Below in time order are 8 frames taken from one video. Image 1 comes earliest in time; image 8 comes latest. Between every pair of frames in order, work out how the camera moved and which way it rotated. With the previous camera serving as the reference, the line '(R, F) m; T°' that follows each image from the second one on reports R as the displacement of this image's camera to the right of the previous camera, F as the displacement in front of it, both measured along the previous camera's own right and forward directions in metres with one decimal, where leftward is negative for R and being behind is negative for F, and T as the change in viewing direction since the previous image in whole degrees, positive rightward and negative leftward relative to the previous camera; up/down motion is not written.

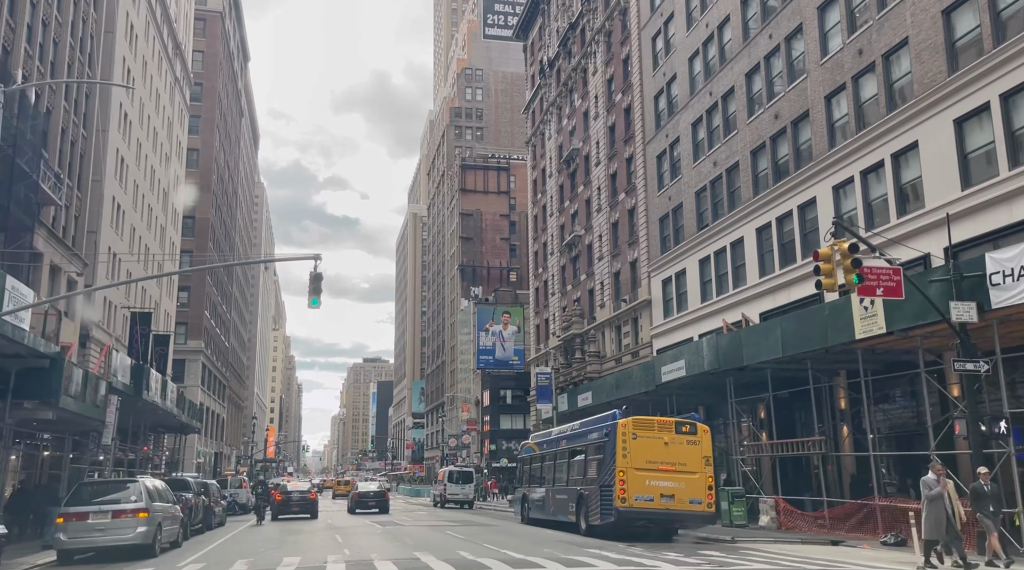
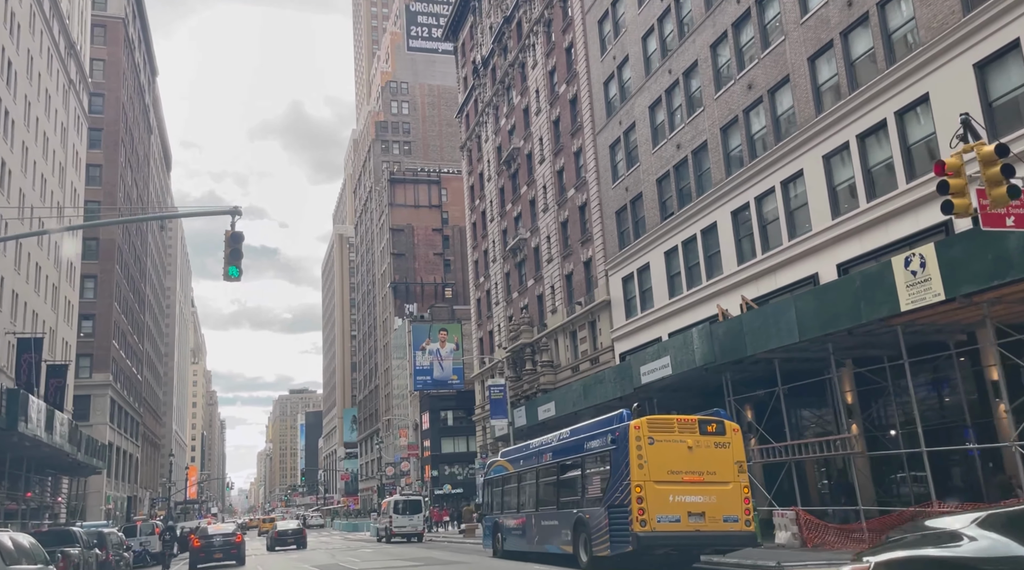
(-1.0, +4.4) m; +5°
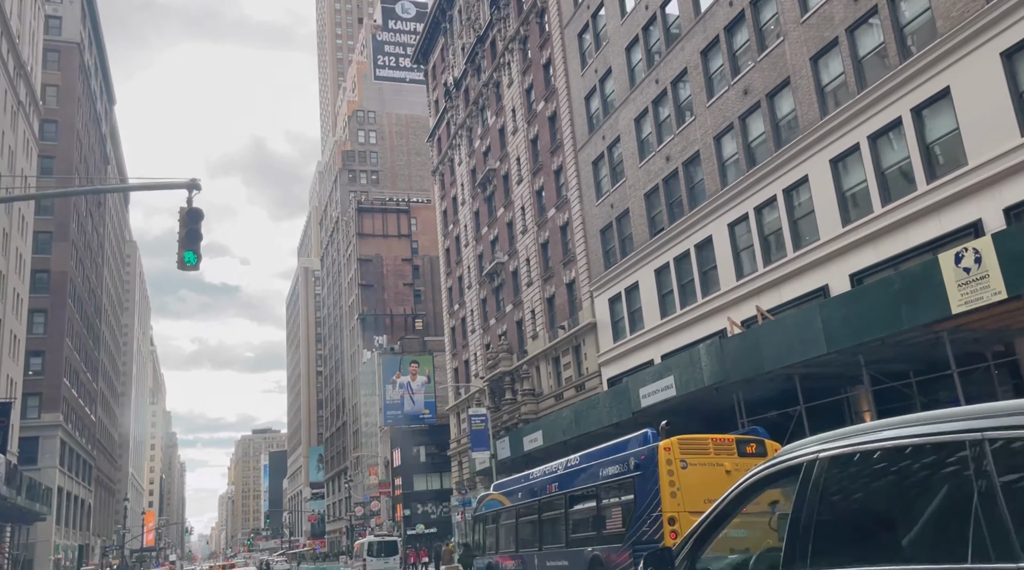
(-0.7, +2.3) m; +2°
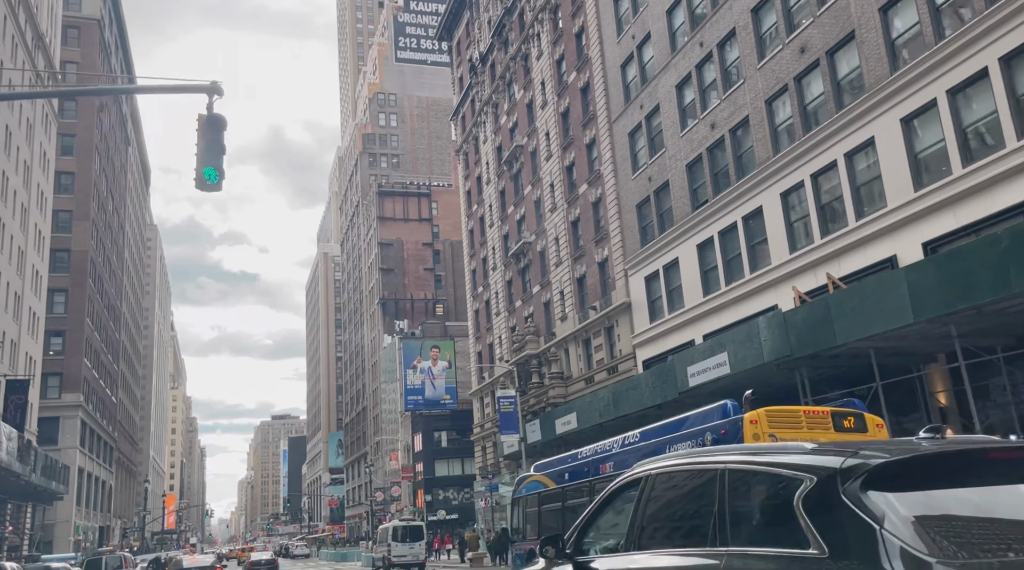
(-0.7, +1.7) m; -1°
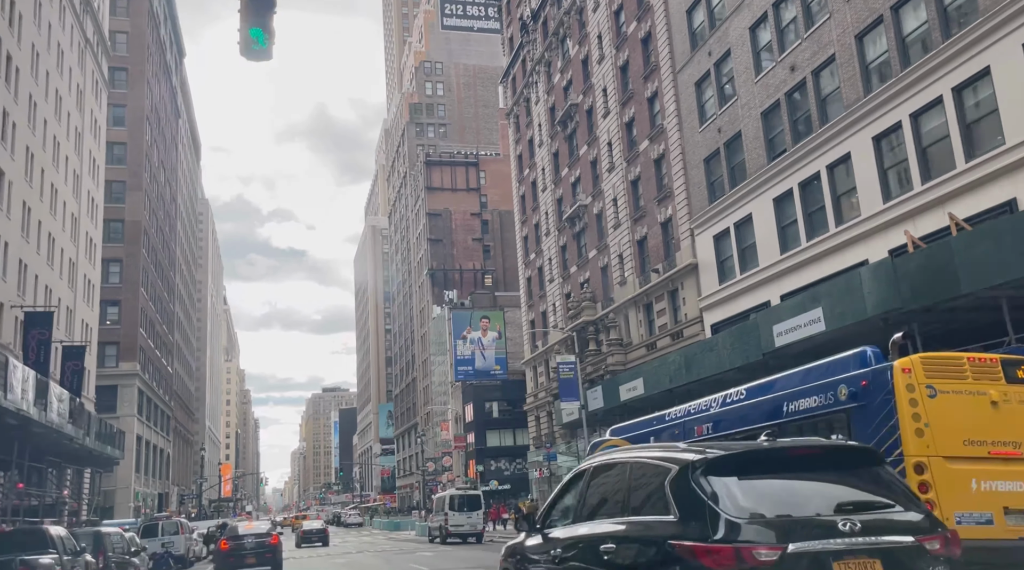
(-0.7, +1.8) m; -3°
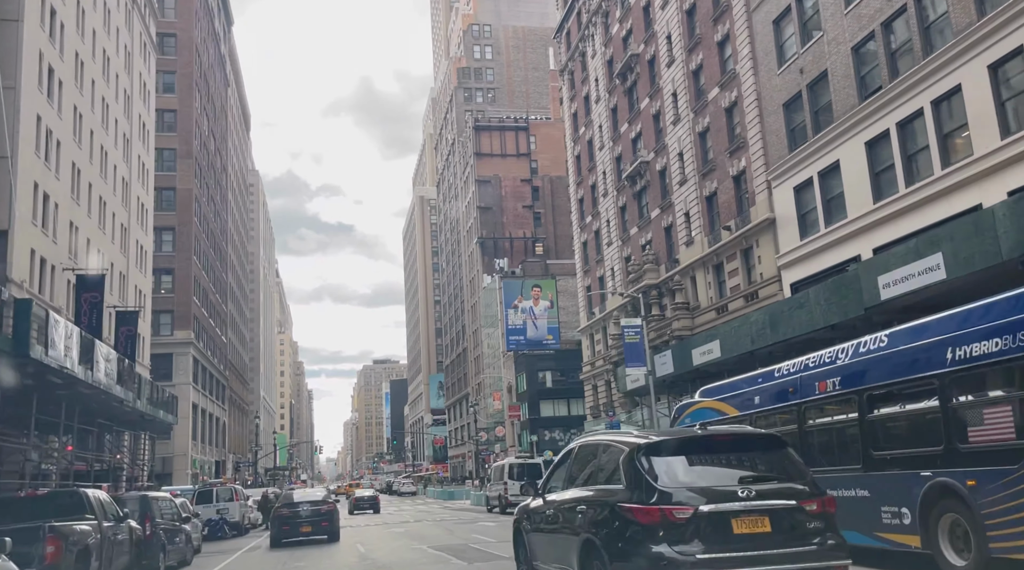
(-0.7, +2.0) m; -3°
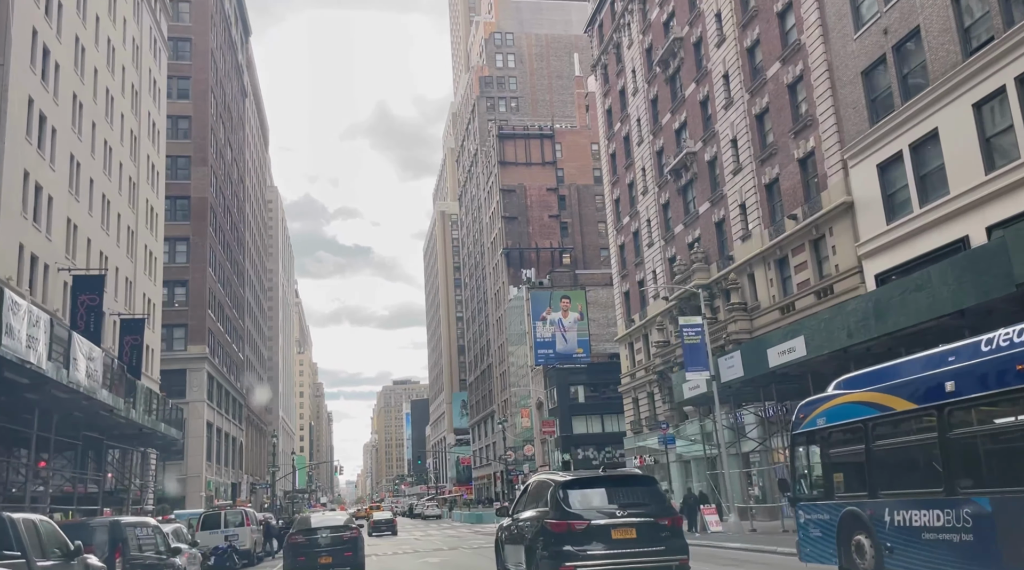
(-0.9, +4.0) m; -1°
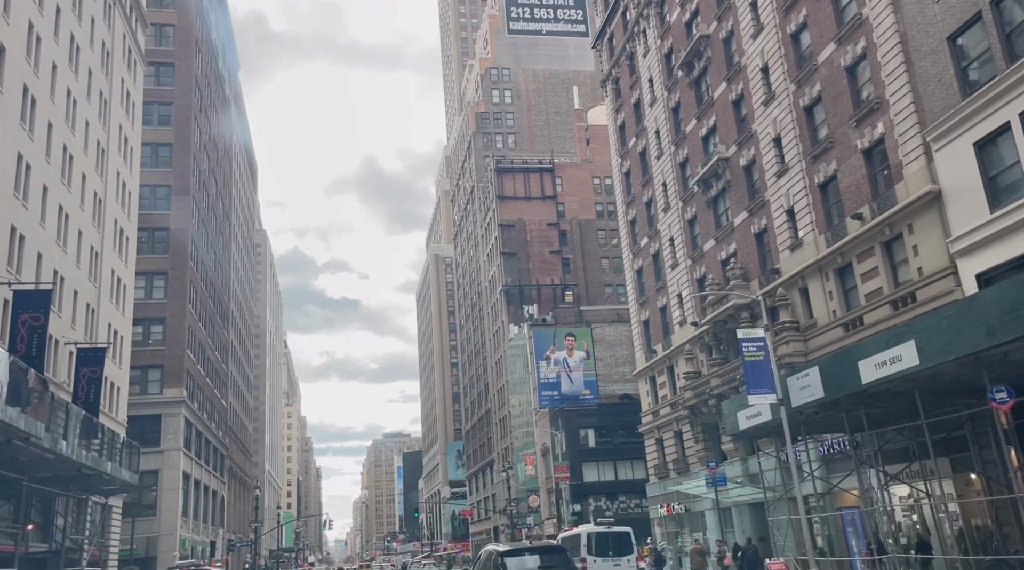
(-1.1, +5.4) m; +1°
